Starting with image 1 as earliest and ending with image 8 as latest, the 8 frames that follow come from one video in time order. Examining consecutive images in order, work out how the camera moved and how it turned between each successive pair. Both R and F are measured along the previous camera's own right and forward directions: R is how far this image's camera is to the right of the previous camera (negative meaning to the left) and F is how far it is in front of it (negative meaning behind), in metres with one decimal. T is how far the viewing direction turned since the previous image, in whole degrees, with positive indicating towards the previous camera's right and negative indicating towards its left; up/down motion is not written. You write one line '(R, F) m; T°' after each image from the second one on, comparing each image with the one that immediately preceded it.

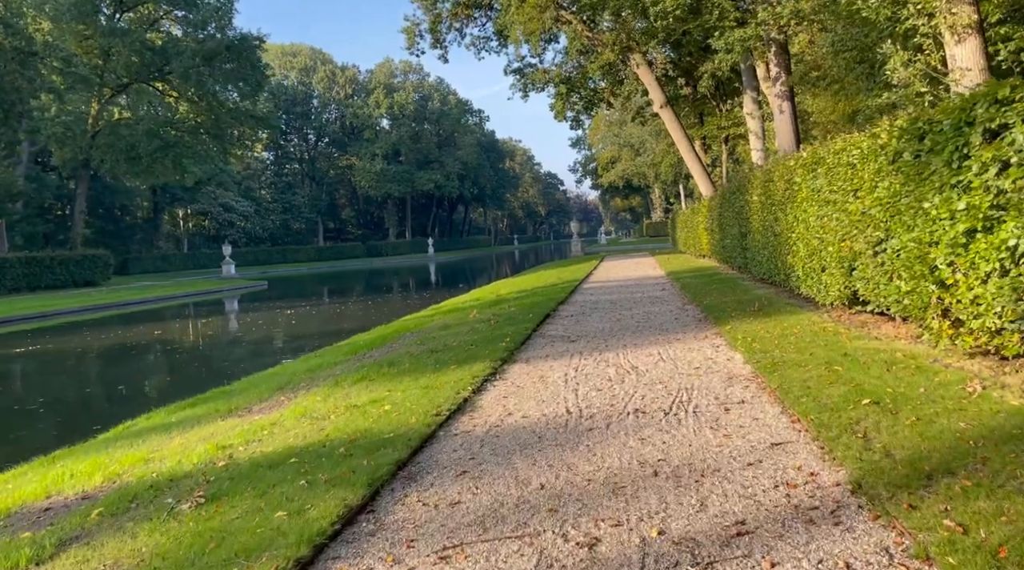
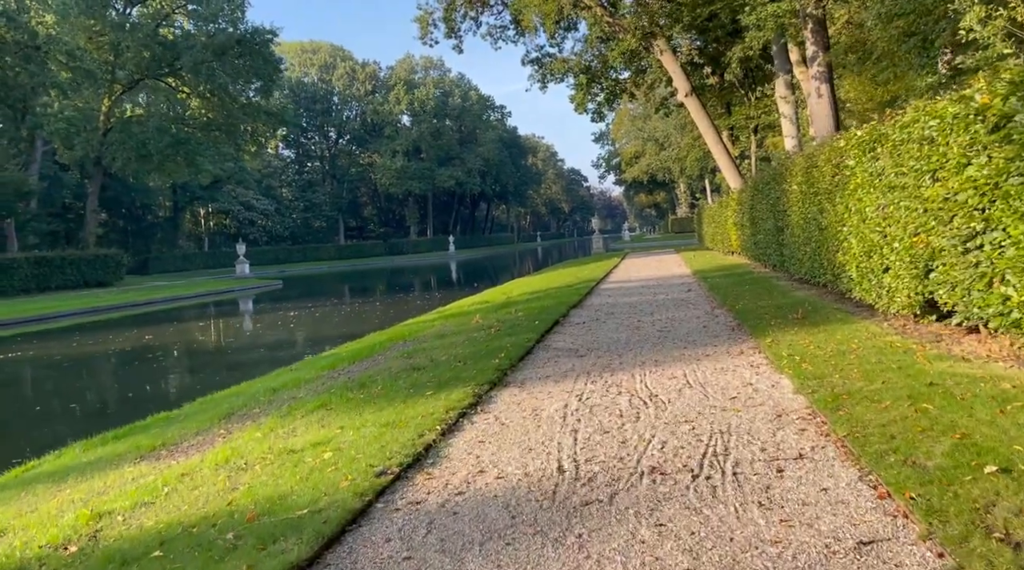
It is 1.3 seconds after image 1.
(+0.3, +1.4) m; -2°
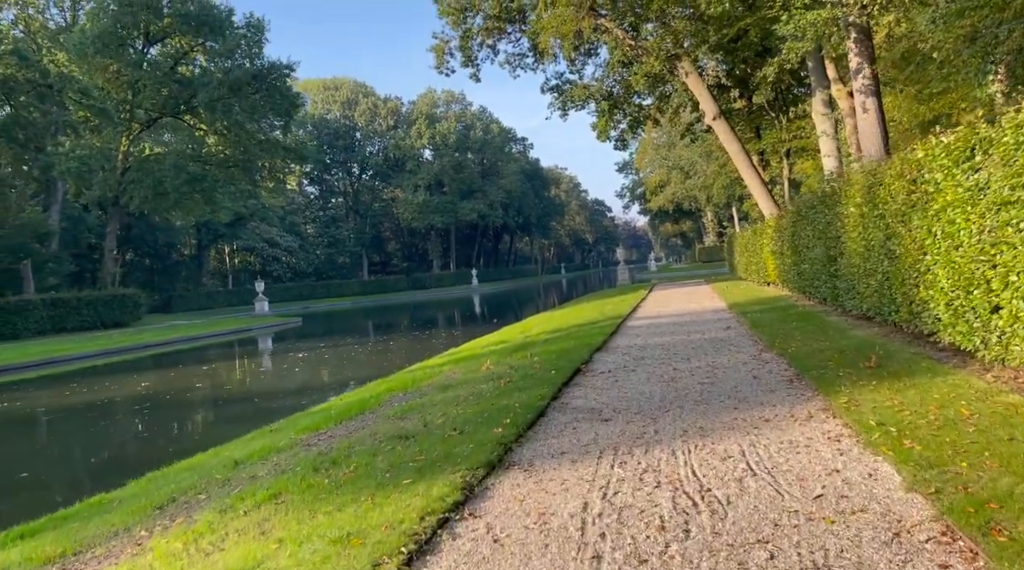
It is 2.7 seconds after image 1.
(+0.1, +1.4) m; -2°
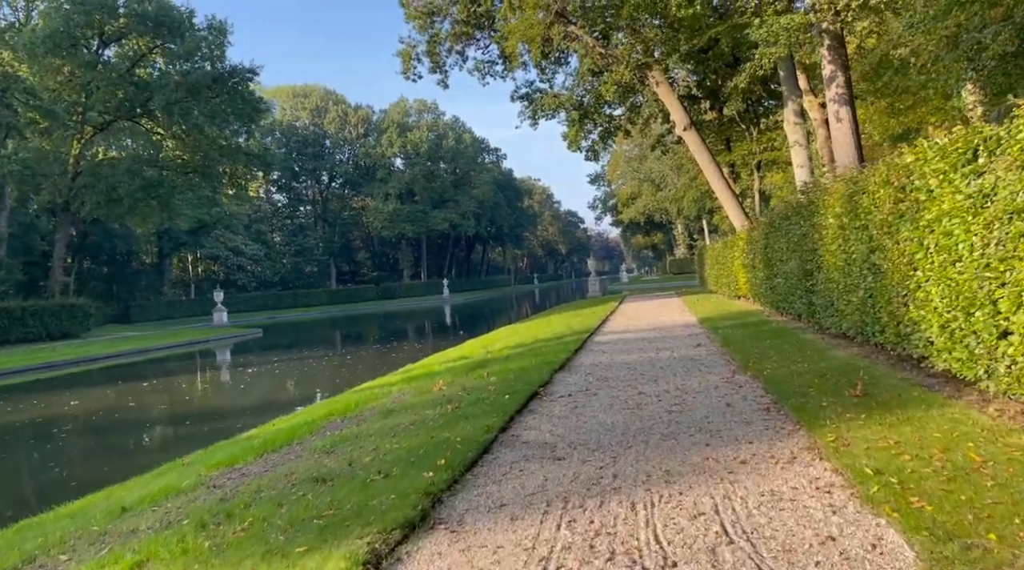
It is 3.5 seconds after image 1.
(+0.2, +0.8) m; +2°
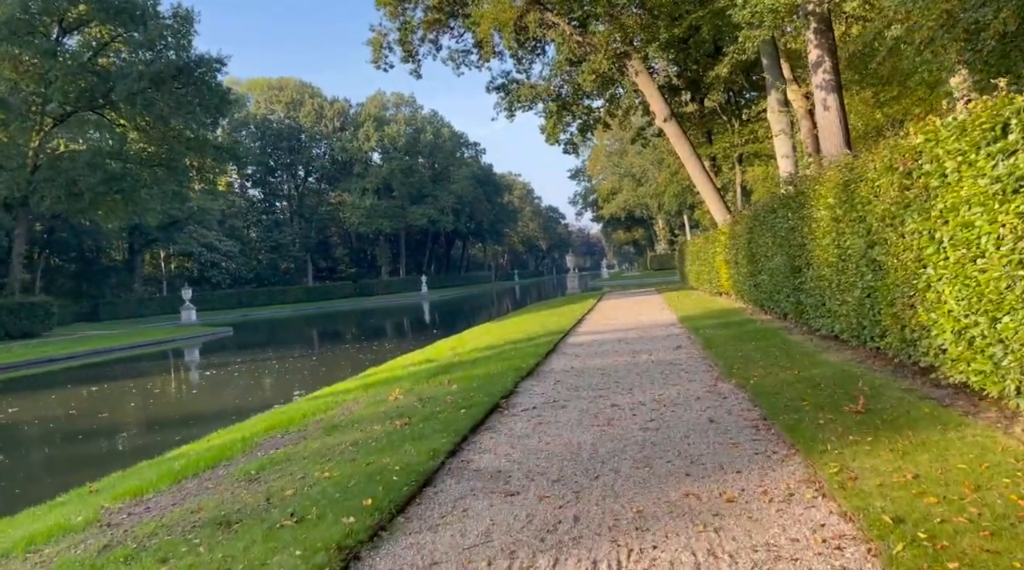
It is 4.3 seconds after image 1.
(+0.2, +0.9) m; +1°
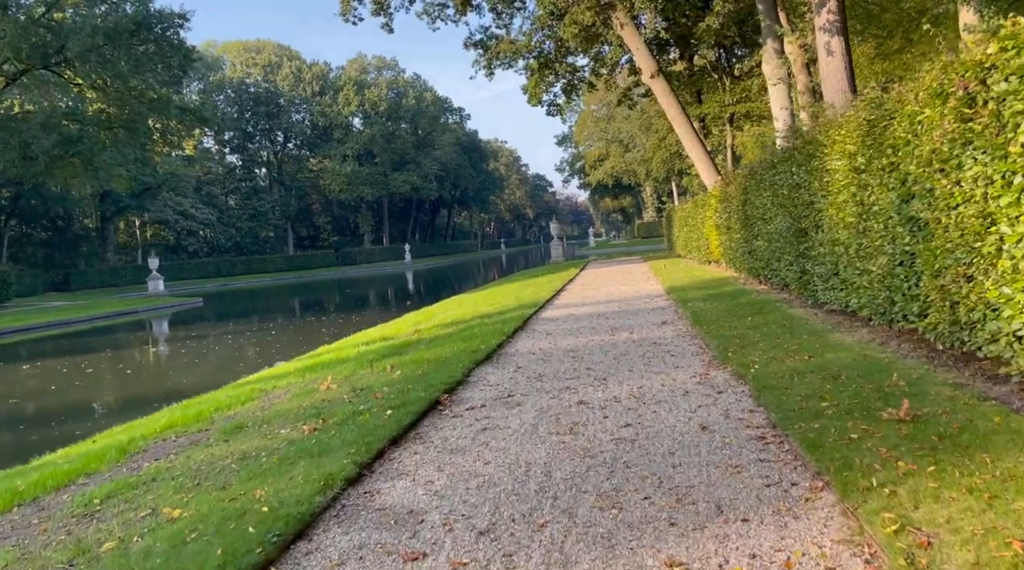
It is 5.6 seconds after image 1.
(+0.3, +1.5) m; +1°
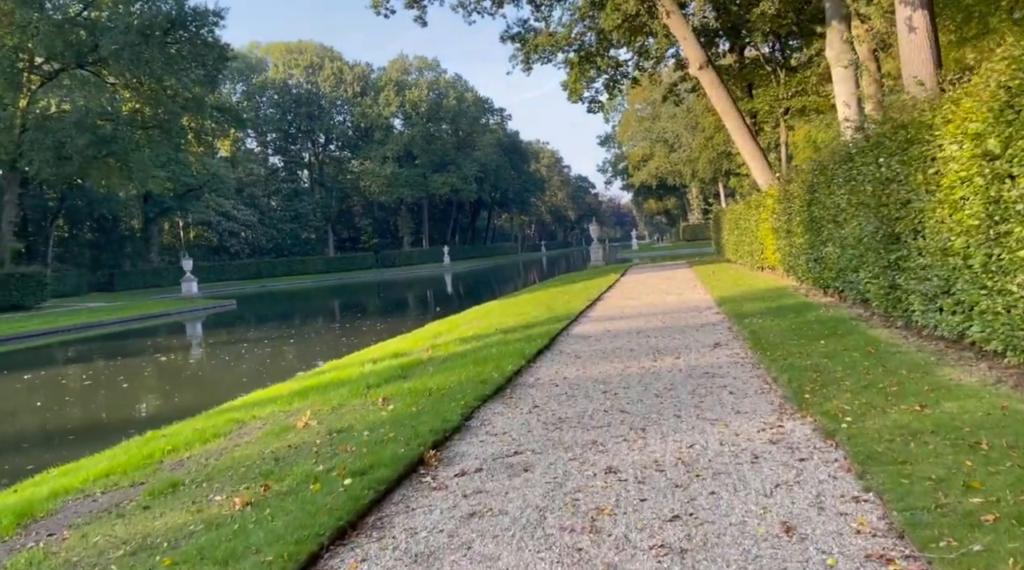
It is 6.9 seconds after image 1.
(+0.2, +1.4) m; -3°
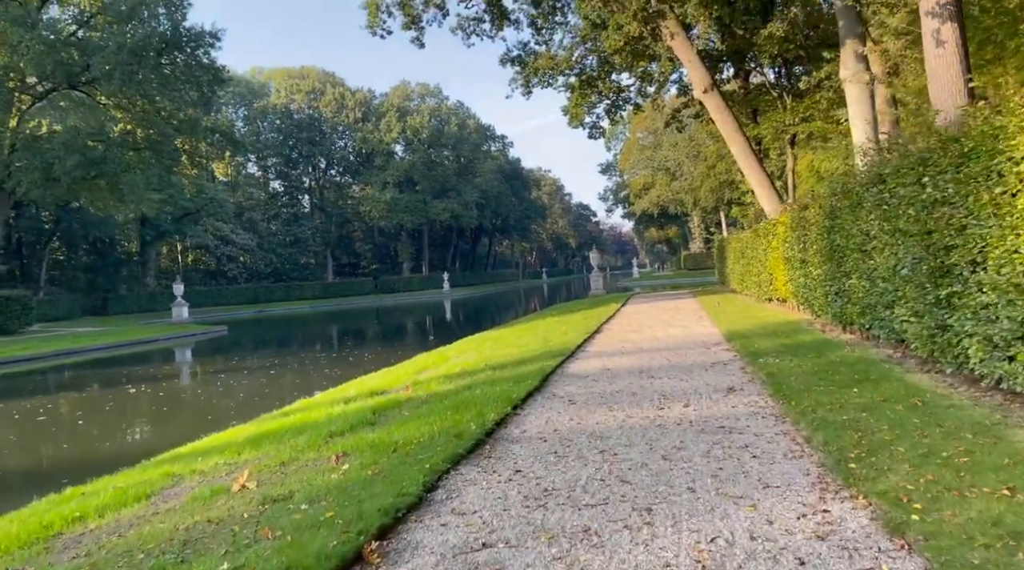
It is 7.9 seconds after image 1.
(+0.1, +1.0) m; 0°
